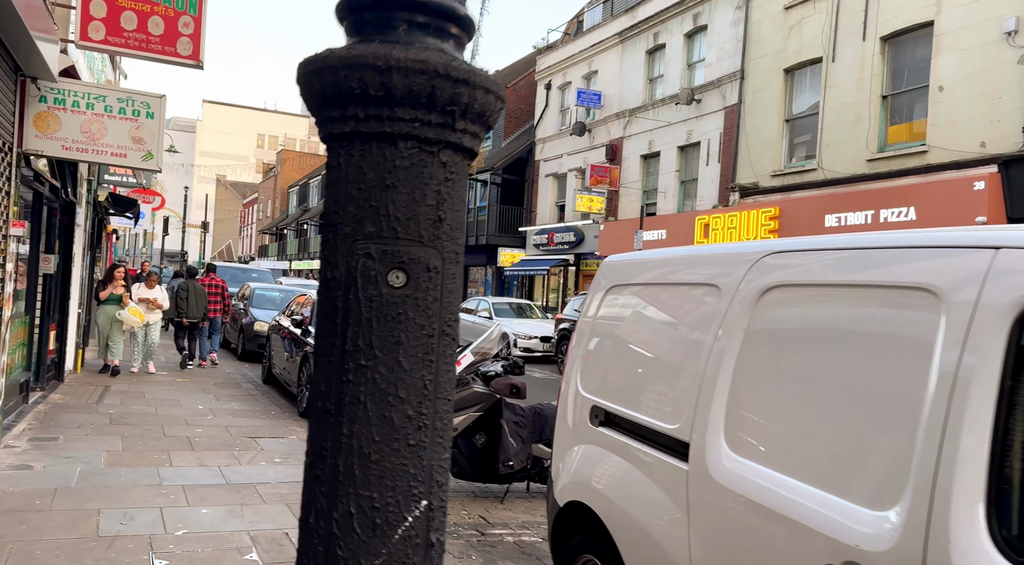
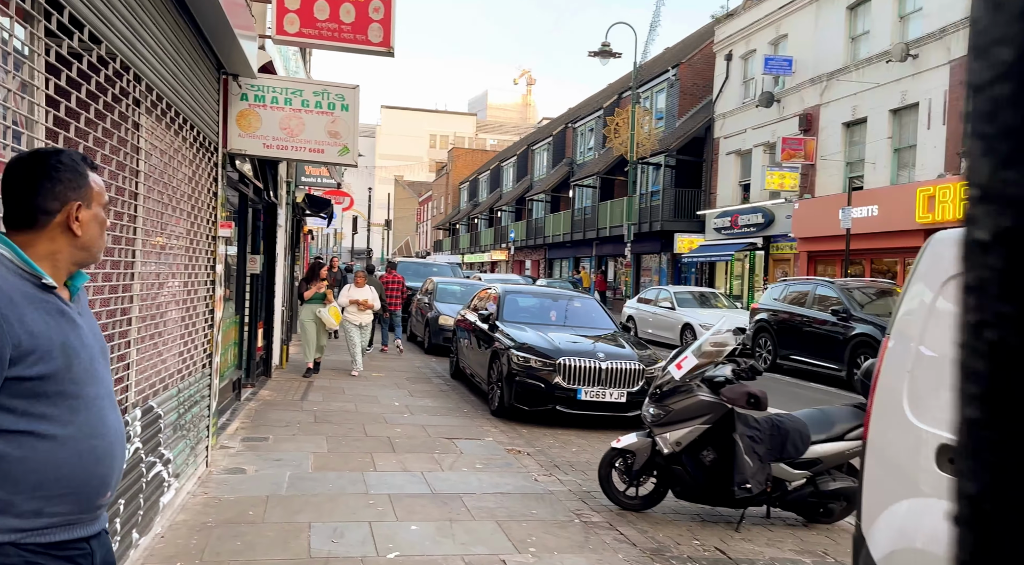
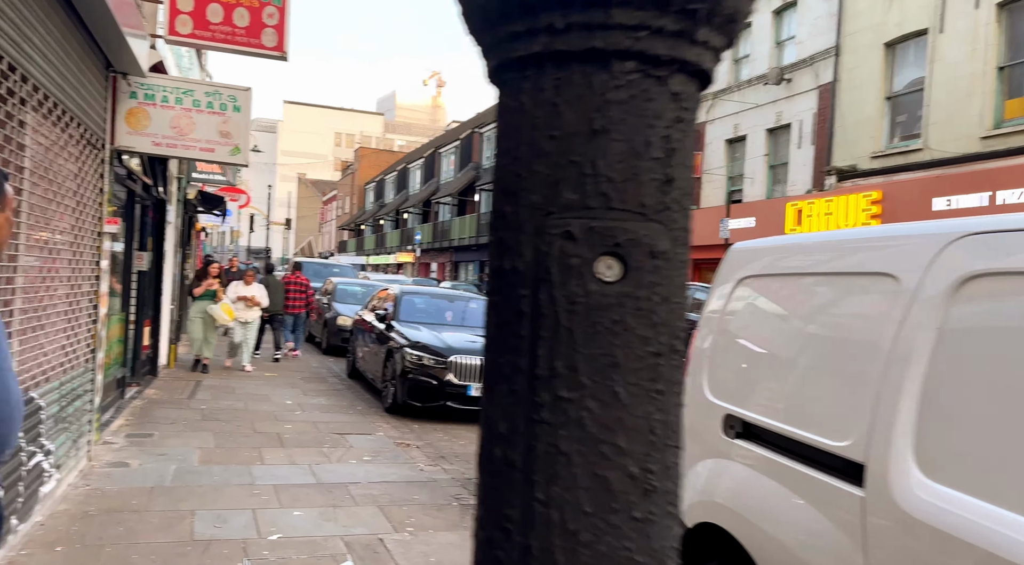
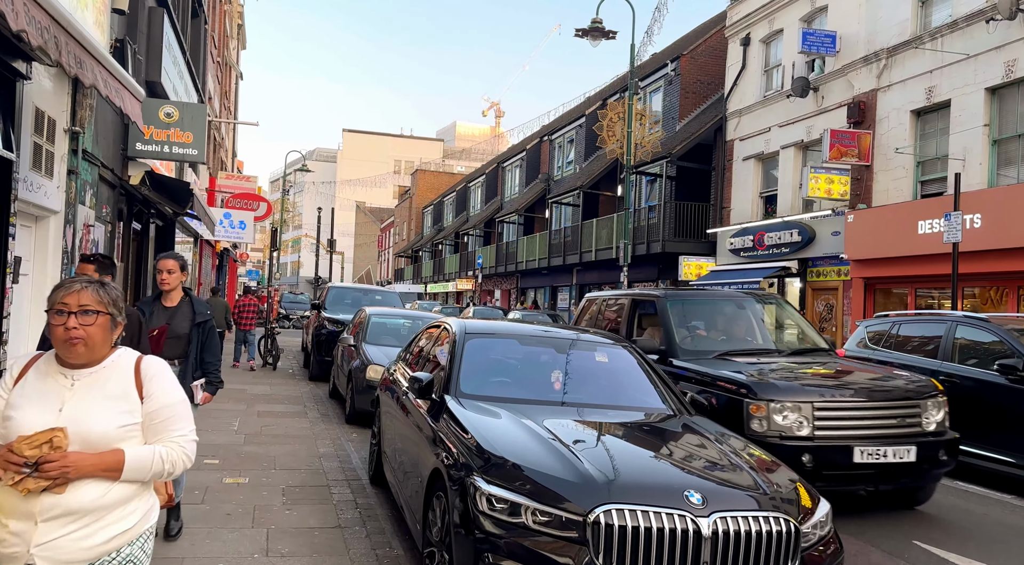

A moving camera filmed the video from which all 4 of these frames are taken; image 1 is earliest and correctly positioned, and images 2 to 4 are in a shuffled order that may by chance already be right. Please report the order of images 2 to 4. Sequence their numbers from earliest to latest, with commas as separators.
3, 2, 4
